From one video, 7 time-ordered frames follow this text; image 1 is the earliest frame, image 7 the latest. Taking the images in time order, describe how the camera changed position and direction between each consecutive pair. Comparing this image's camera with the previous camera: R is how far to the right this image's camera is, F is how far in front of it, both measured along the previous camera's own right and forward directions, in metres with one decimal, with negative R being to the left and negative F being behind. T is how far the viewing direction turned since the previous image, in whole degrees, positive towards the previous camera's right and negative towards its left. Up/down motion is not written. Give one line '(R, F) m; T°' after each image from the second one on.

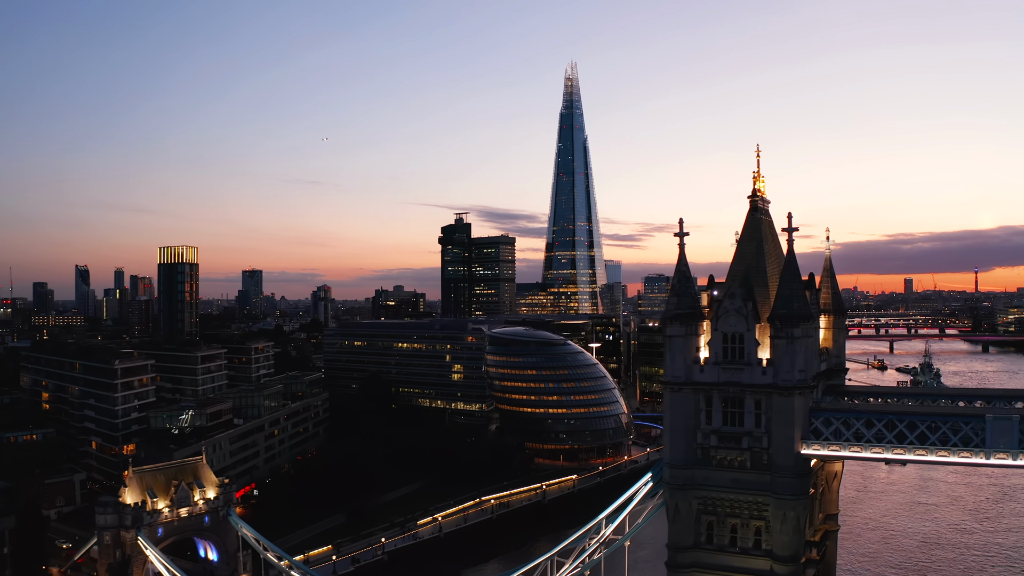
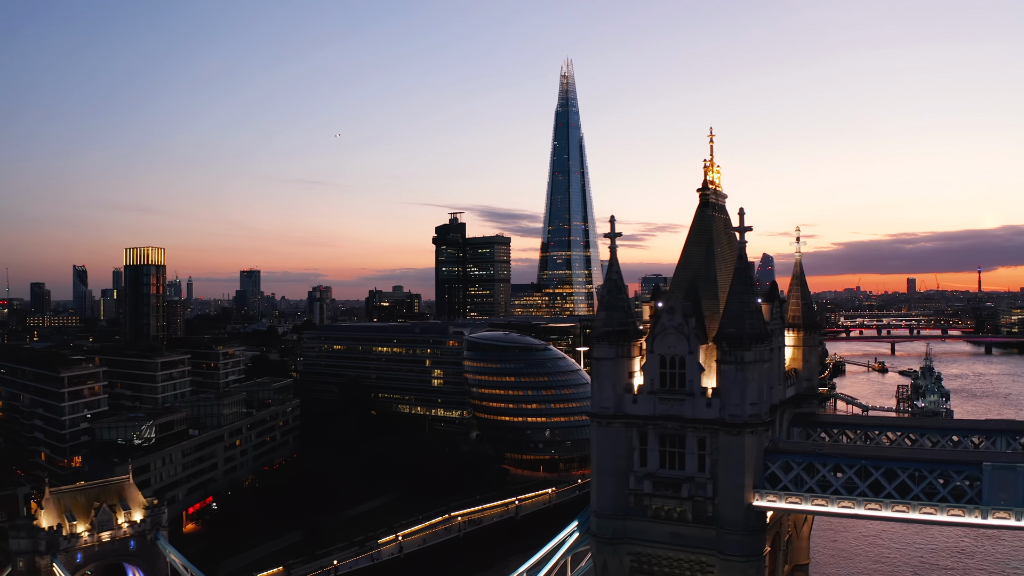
(+2.3, +3.2) m; 0°
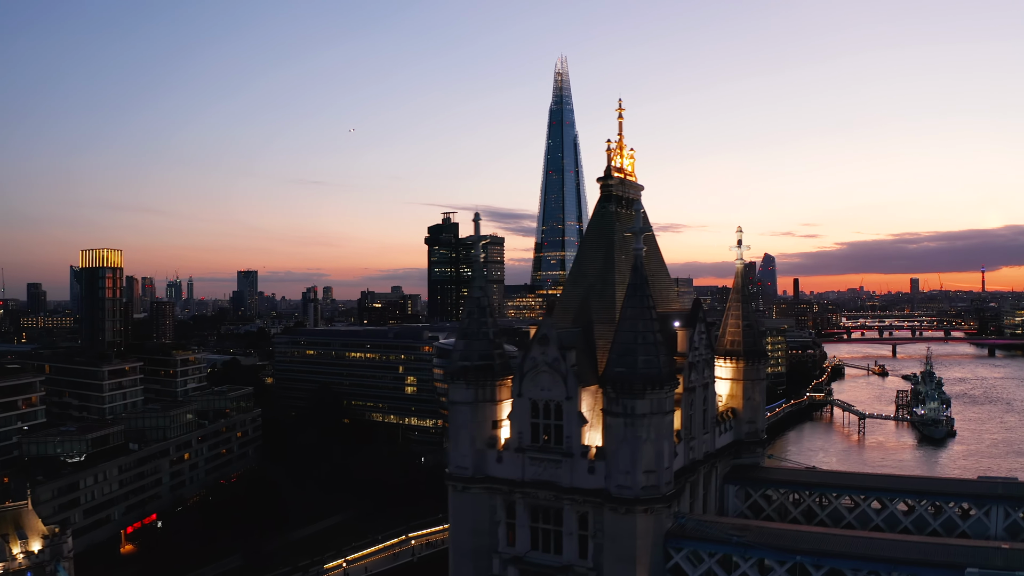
(+2.7, +3.8) m; 0°
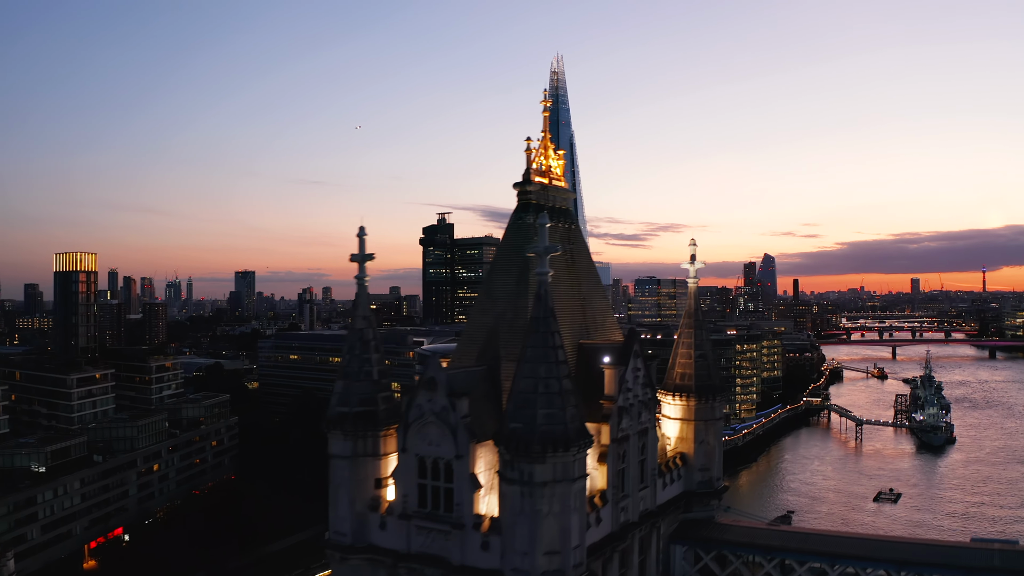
(+1.4, +2.0) m; 0°
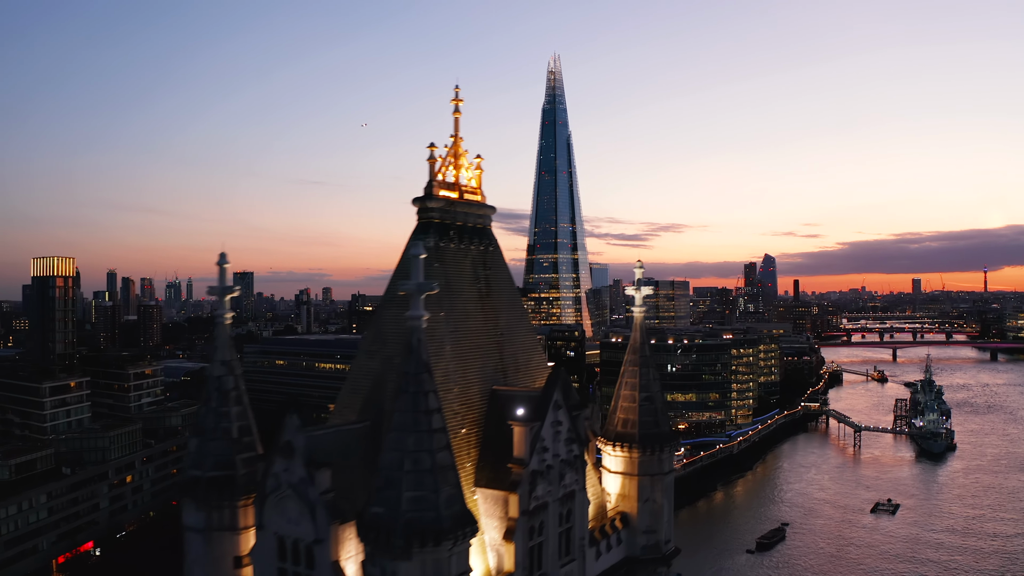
(+1.2, +1.7) m; 0°
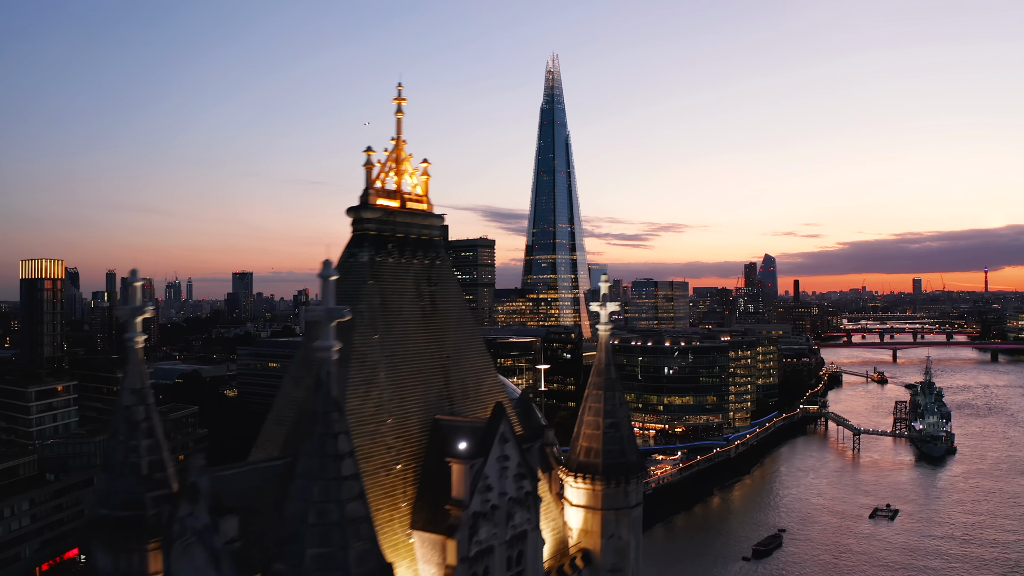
(+0.6, +0.8) m; 0°
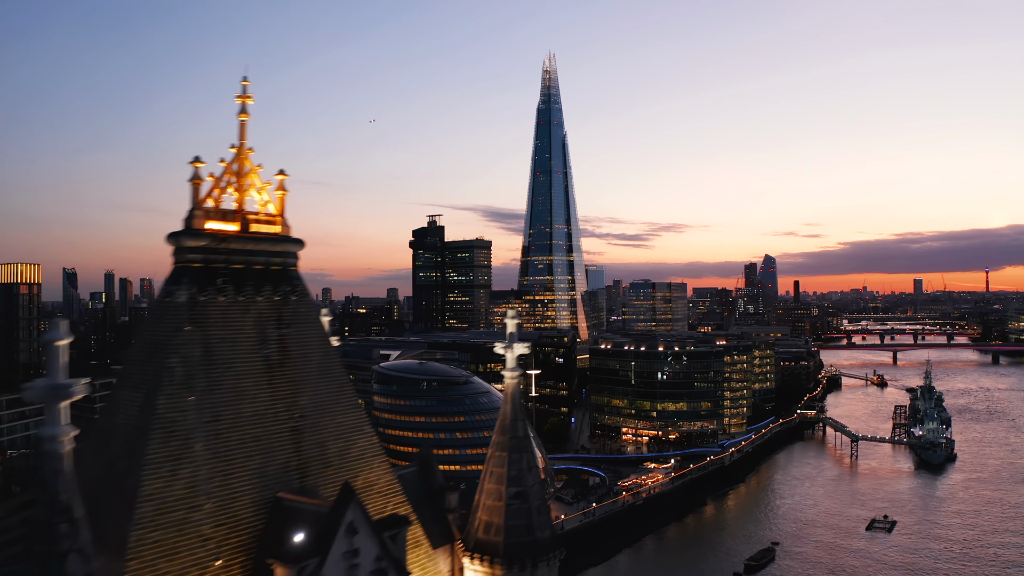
(+1.2, +1.6) m; 0°
